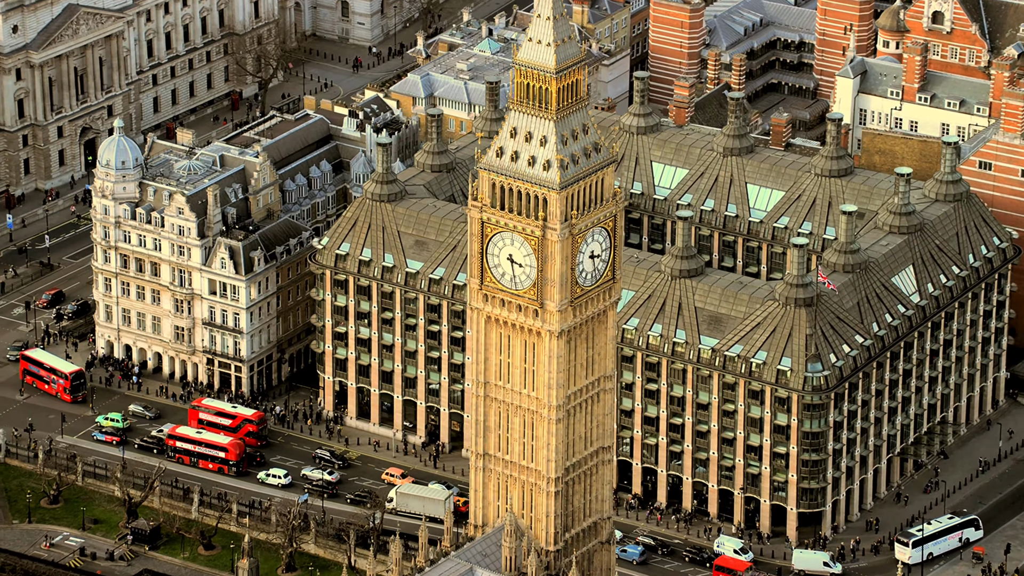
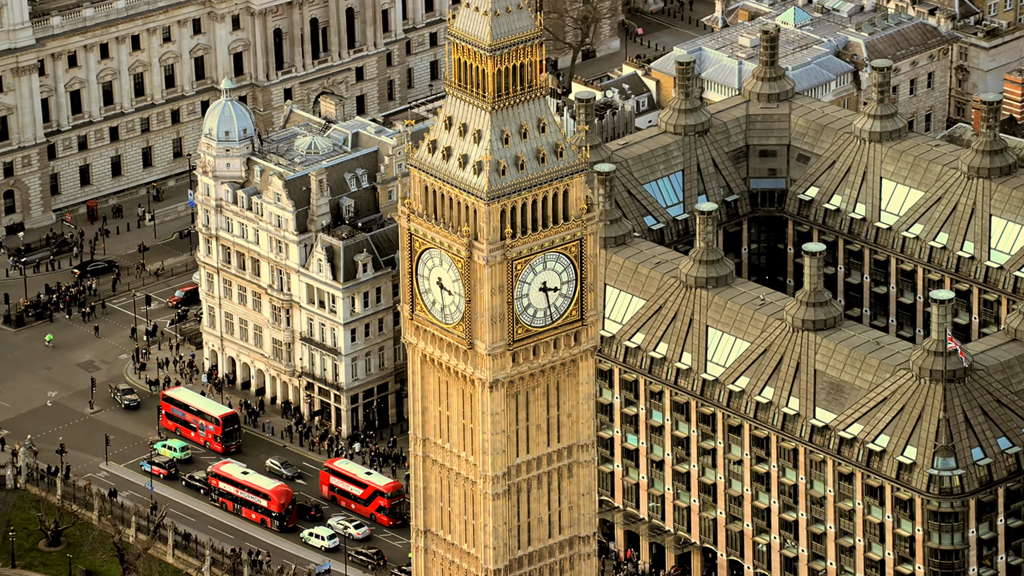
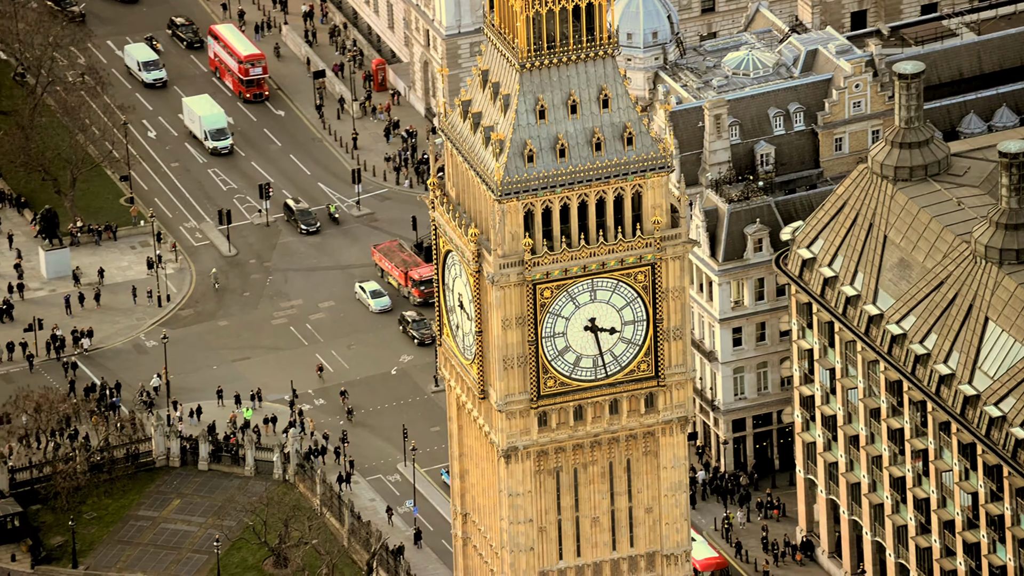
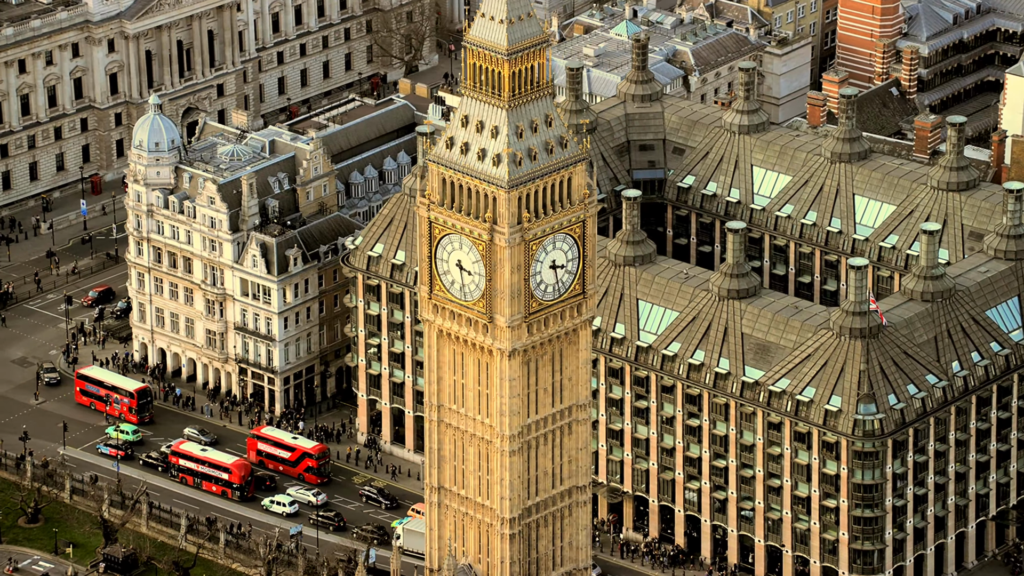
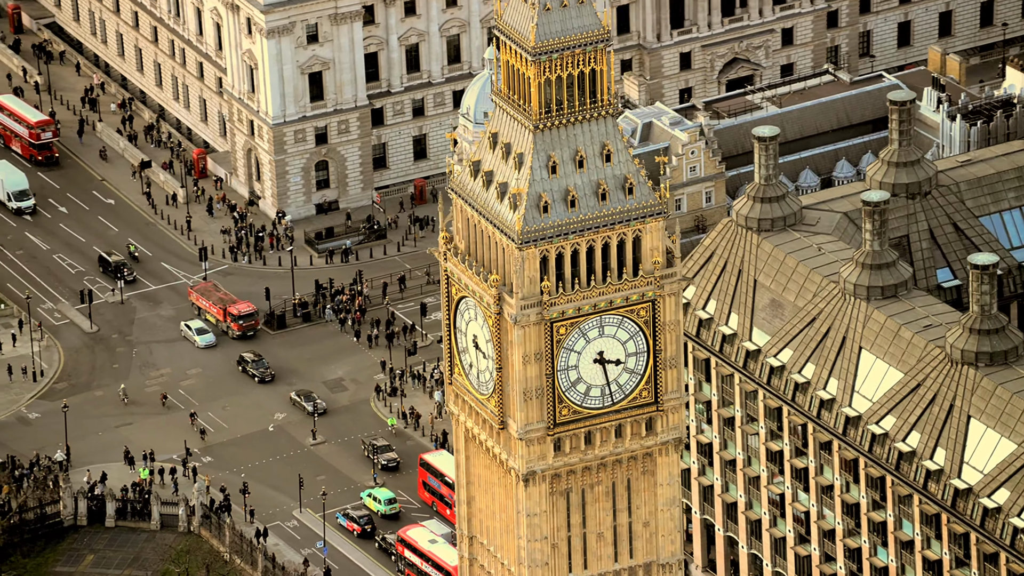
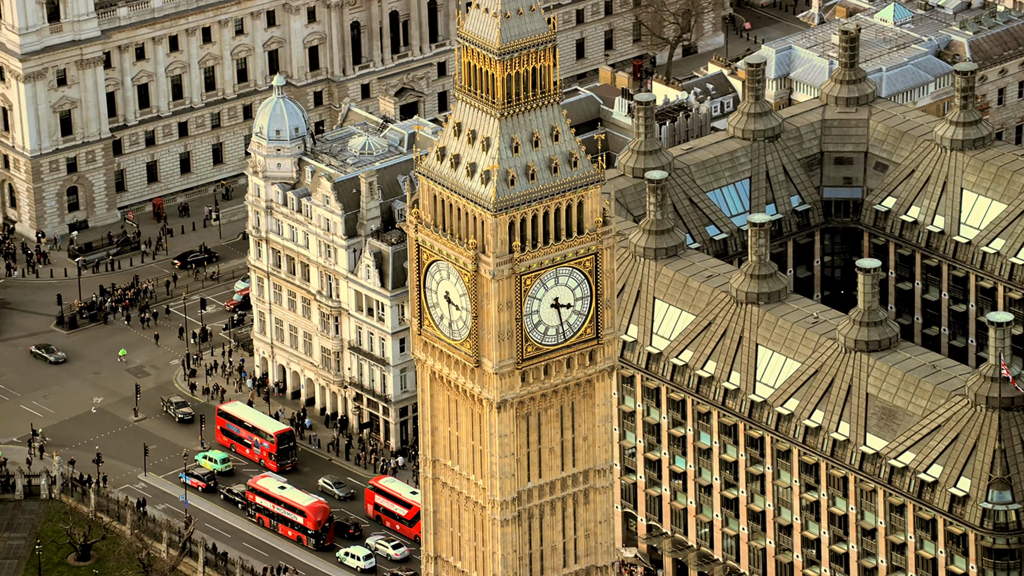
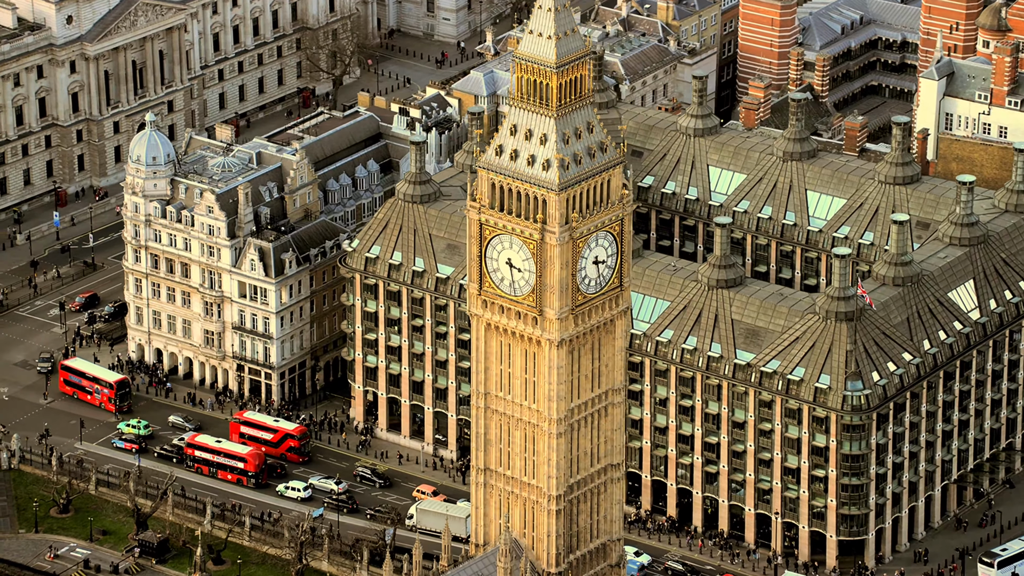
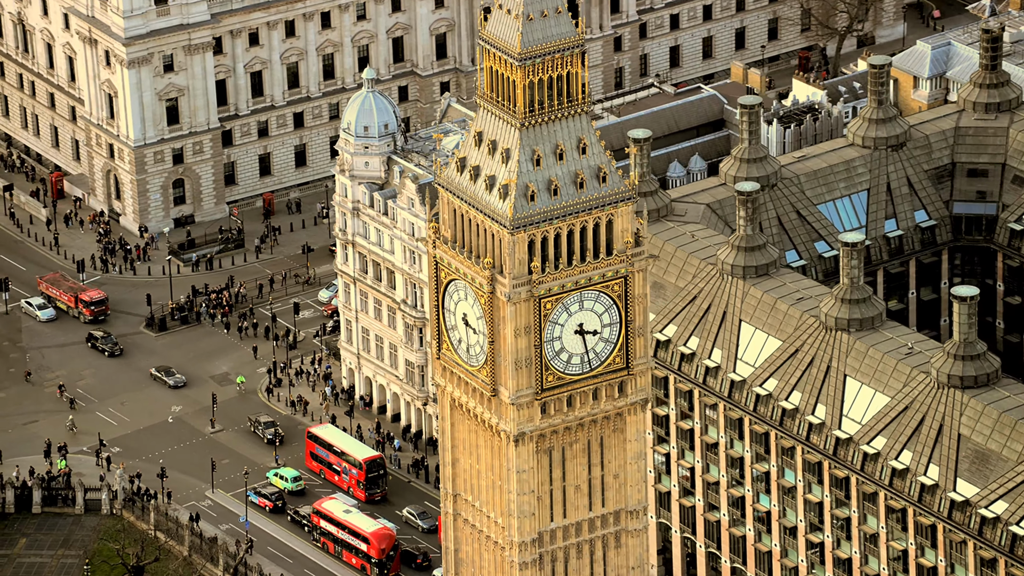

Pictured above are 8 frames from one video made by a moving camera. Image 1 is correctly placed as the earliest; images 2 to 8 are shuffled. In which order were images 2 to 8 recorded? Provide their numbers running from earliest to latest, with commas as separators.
7, 4, 2, 6, 8, 5, 3
